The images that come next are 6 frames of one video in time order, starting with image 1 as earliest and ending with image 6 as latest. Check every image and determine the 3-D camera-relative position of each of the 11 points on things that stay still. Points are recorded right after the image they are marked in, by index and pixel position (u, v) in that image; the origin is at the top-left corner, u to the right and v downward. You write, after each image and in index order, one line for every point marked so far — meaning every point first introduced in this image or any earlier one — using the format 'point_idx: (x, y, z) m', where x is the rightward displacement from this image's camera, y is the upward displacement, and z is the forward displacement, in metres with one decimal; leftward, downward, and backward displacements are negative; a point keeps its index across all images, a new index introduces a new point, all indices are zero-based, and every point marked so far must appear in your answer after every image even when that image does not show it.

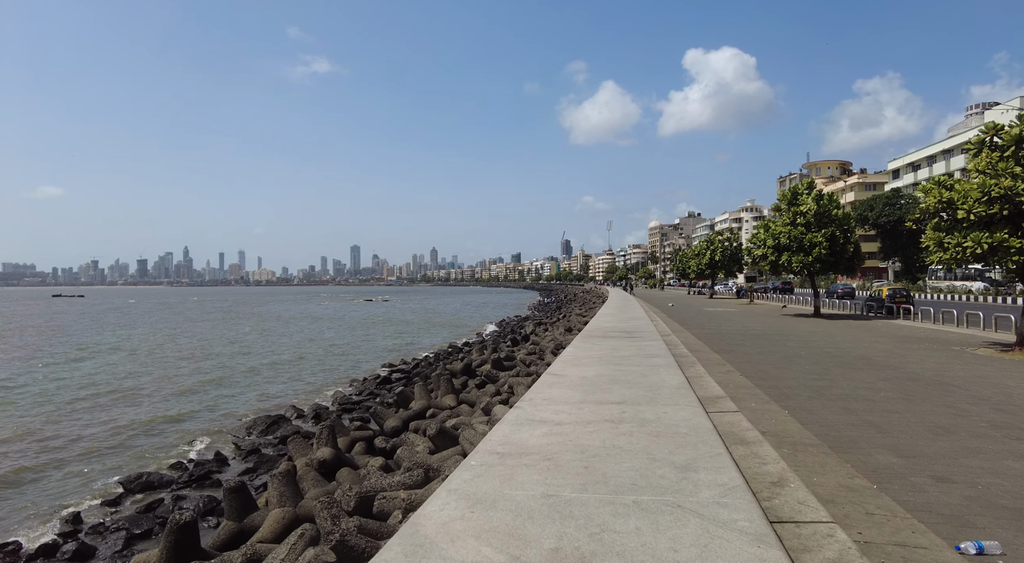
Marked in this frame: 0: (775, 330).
0: (+7.0, -1.3, +17.4) m
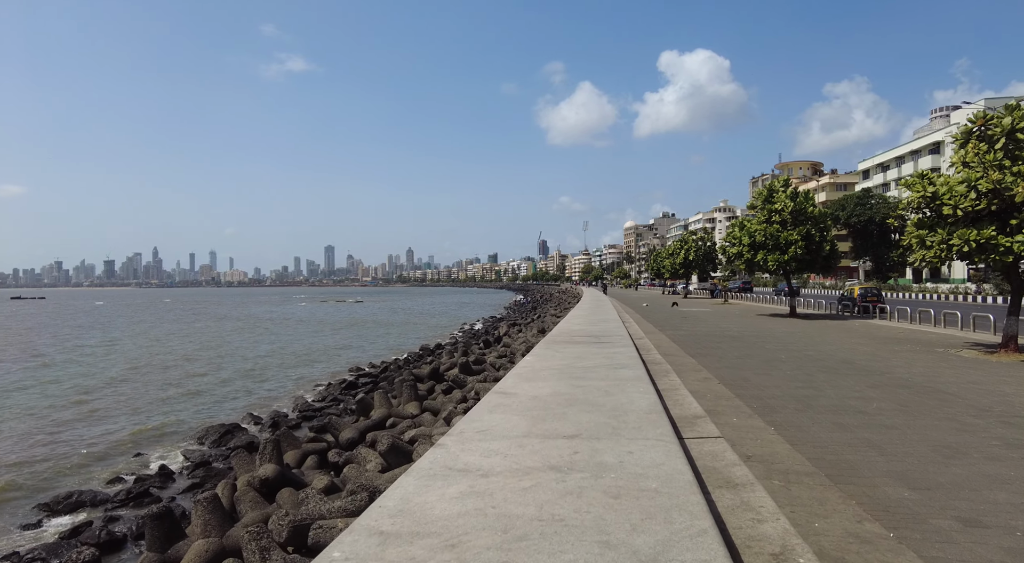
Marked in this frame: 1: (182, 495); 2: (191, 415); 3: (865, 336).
0: (+6.2, -1.3, +16.8) m
1: (-6.4, -4.1, +12.6) m
2: (-9.8, -4.1, +19.9) m
3: (+8.2, -1.3, +15.2) m
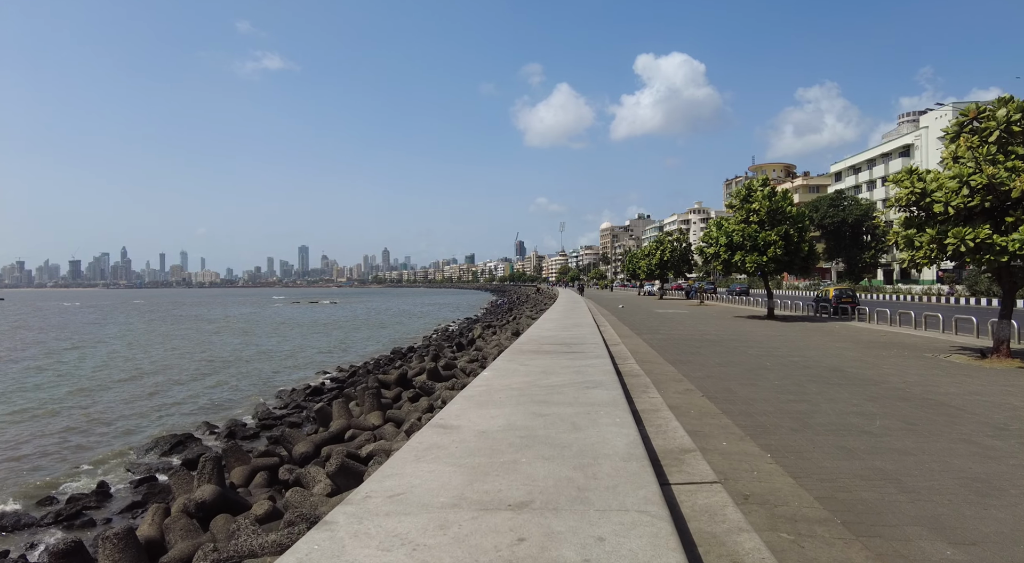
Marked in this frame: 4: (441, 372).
0: (+5.4, -1.3, +16.2) m
1: (-7.0, -4.1, +11.5) m
2: (-10.6, -4.1, +18.7) m
3: (+7.5, -1.3, +14.6) m
4: (-2.1, -2.7, +19.2) m
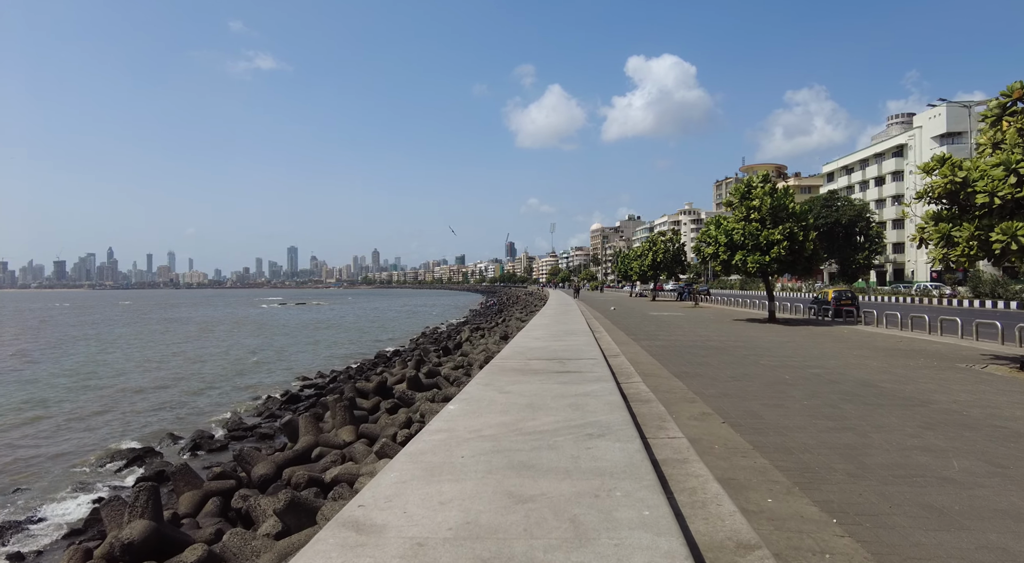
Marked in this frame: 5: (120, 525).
0: (+5.1, -1.3, +15.0) m
1: (-7.2, -4.1, +10.1) m
2: (-11.0, -4.1, +17.2) m
3: (+7.2, -1.3, +13.4) m
4: (-2.4, -2.7, +17.8) m
5: (-5.1, -3.2, +8.5) m
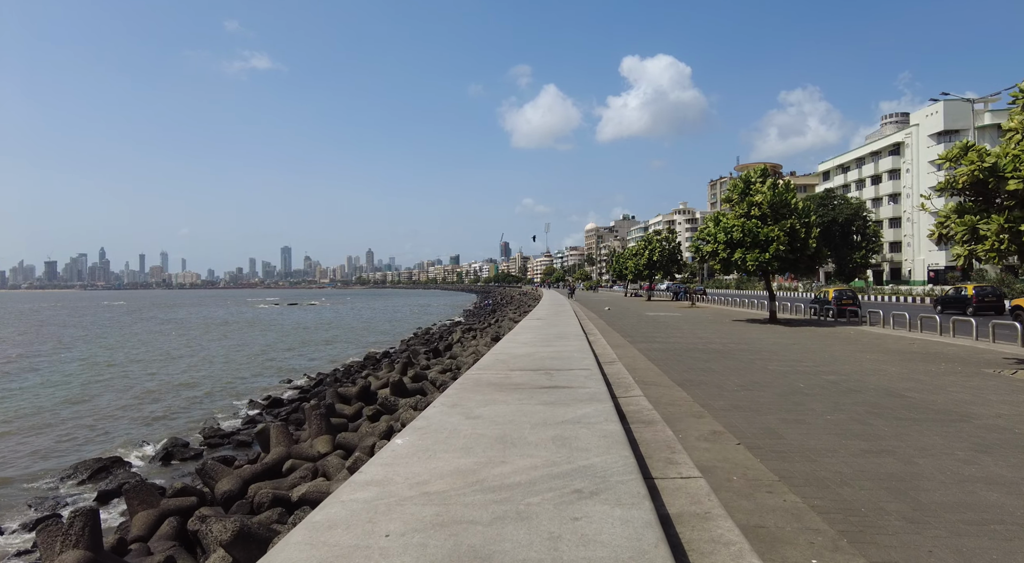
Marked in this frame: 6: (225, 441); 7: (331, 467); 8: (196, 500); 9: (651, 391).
0: (+4.9, -1.3, +14.1) m
1: (-7.4, -4.1, +9.2) m
2: (-11.2, -4.1, +16.2) m
3: (+7.0, -1.3, +12.5) m
4: (-2.7, -2.7, +16.9) m
5: (-5.3, -3.1, +7.5) m
6: (-7.4, -4.1, +16.7) m
7: (-2.8, -2.9, +10.3) m
8: (-4.9, -3.4, +10.2) m
9: (+1.5, -1.2, +7.3) m
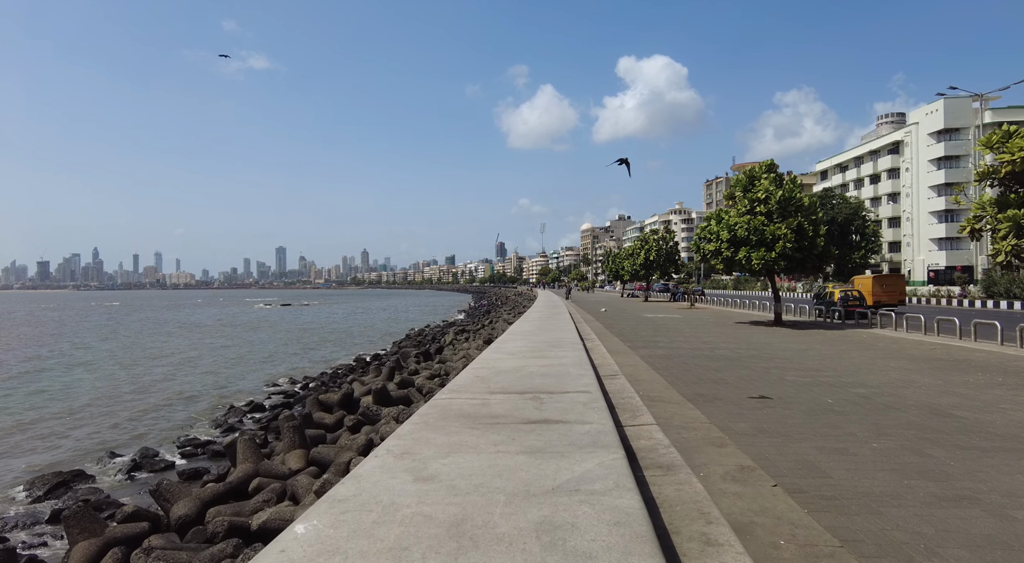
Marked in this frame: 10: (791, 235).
0: (+4.7, -1.3, +13.1) m
1: (-7.5, -4.1, +8.1) m
2: (-11.4, -4.1, +15.1) m
3: (+6.8, -1.3, +11.5) m
4: (-2.9, -2.7, +15.8) m
5: (-5.4, -3.1, +6.4) m
6: (-7.6, -4.1, +15.6) m
7: (-3.0, -2.9, +9.2) m
8: (-5.1, -3.4, +9.1) m
9: (+1.4, -1.2, +6.3) m
10: (+8.3, +1.4, +19.6) m
